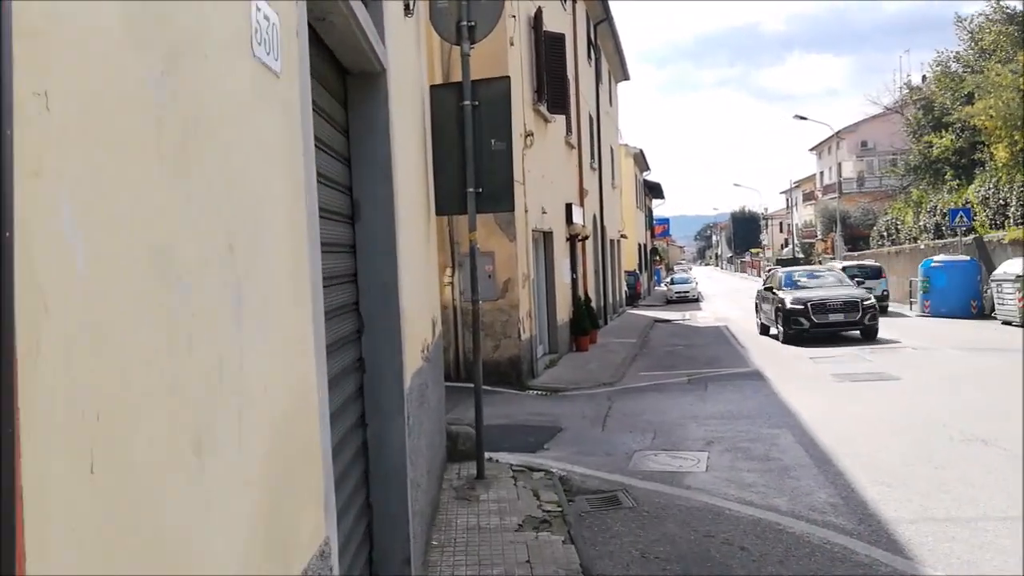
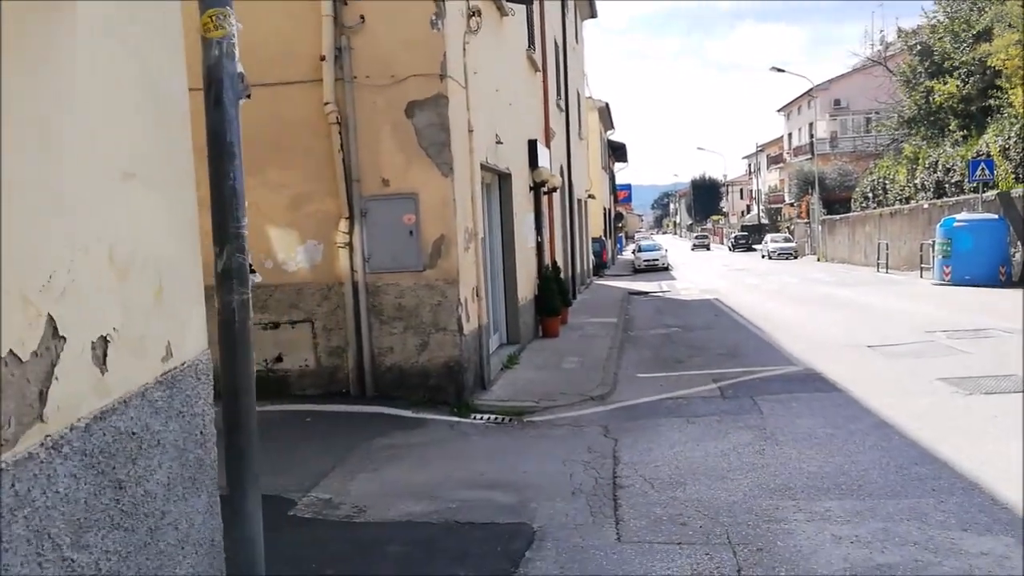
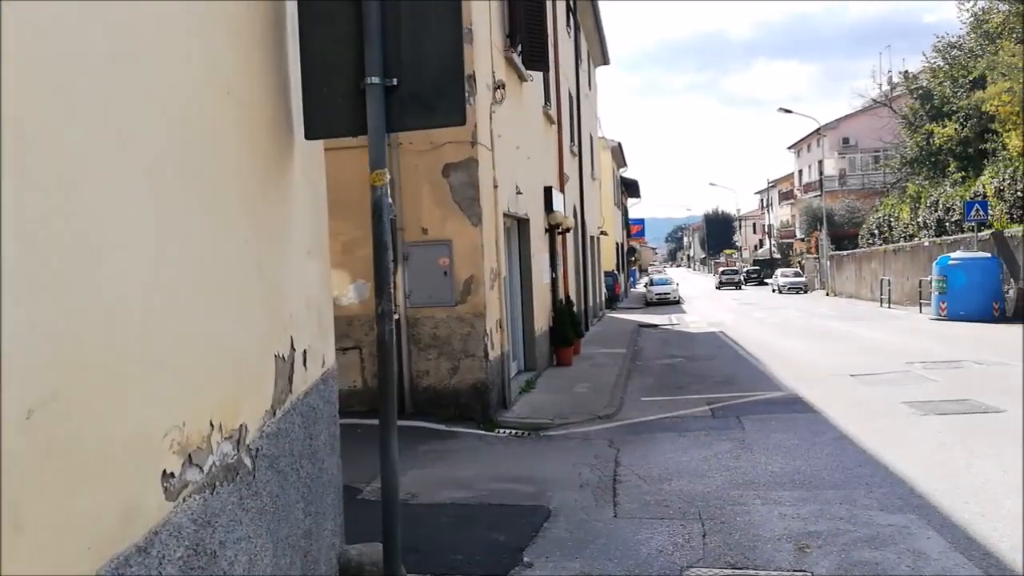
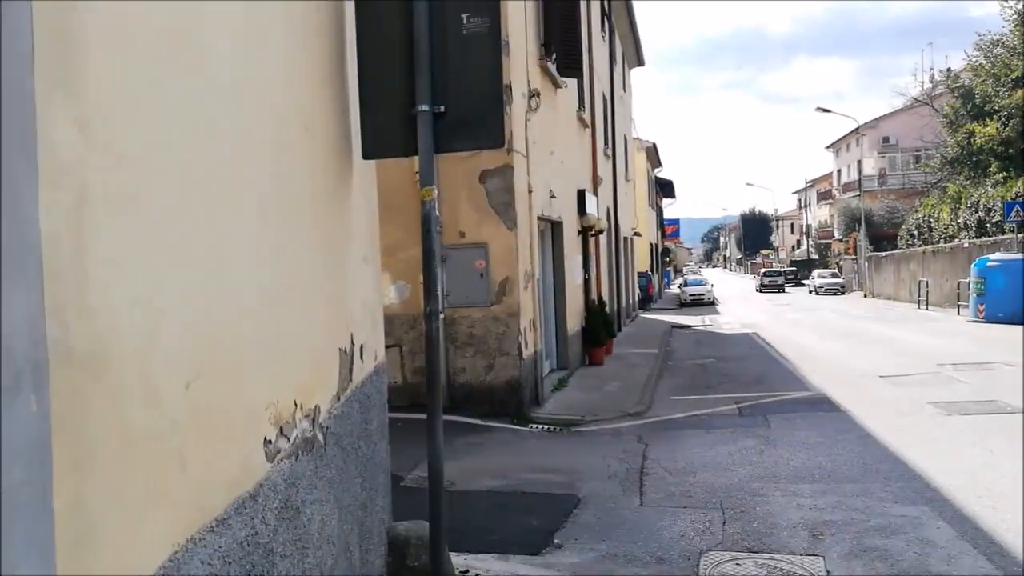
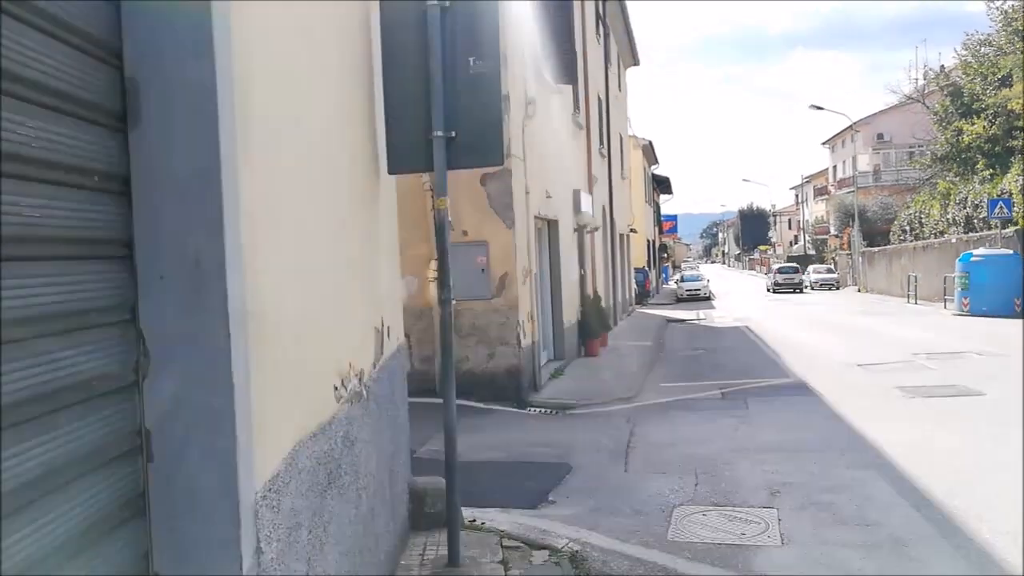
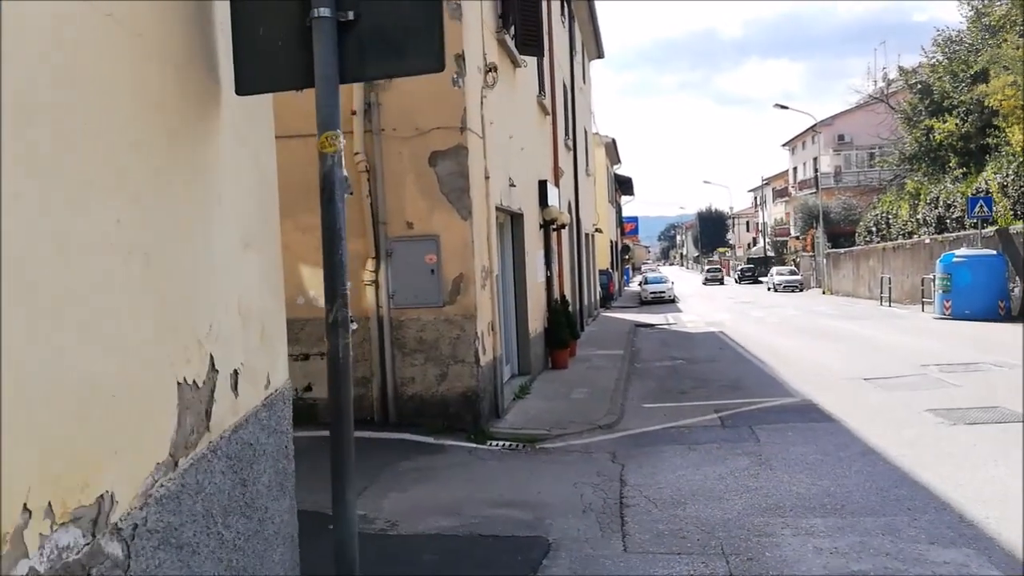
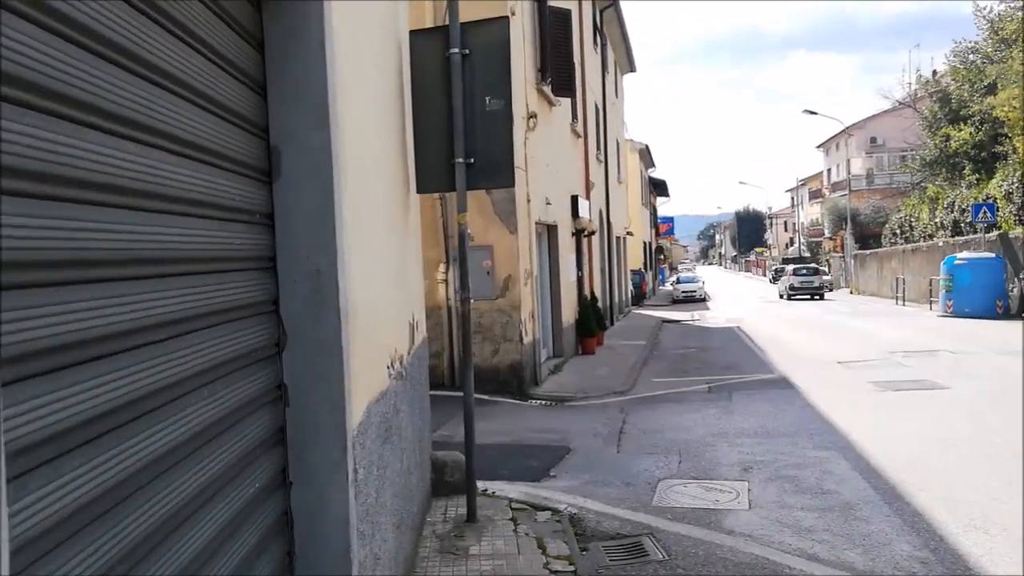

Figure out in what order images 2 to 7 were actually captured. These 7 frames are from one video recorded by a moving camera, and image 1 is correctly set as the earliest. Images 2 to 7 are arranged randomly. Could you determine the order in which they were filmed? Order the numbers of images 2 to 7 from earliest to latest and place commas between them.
7, 5, 4, 3, 6, 2
